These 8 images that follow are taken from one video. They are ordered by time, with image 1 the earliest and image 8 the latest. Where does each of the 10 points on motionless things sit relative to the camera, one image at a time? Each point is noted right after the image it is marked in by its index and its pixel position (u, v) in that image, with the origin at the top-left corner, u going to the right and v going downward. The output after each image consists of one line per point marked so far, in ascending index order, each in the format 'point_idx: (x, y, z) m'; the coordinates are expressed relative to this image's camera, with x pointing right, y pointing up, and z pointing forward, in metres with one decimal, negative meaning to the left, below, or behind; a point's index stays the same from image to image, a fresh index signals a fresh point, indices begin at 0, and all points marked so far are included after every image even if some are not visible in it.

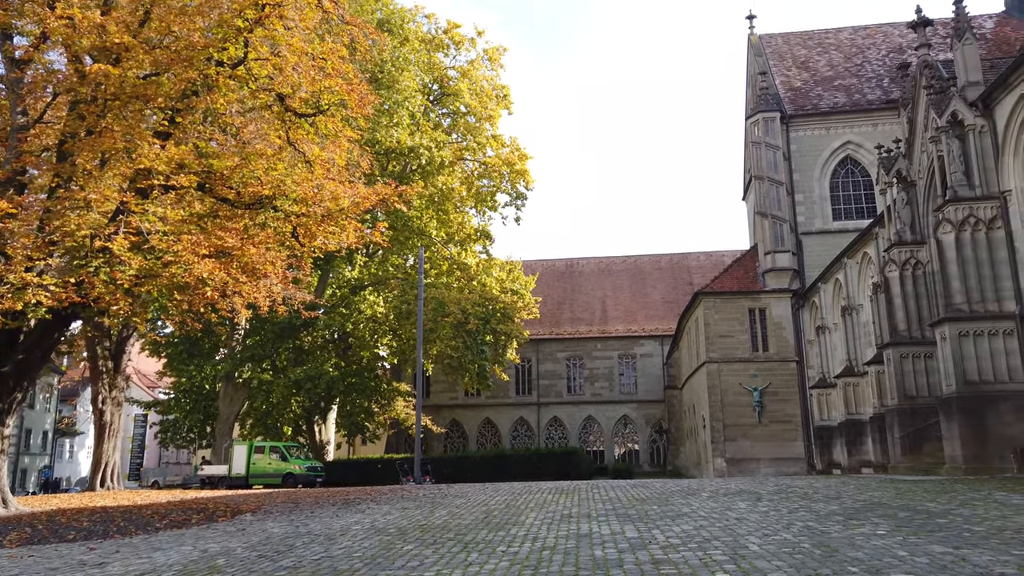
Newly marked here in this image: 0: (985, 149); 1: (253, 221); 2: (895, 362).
0: (+8.8, +2.6, +13.8) m
1: (-4.3, +1.1, +12.4) m
2: (+8.3, -1.6, +16.2) m
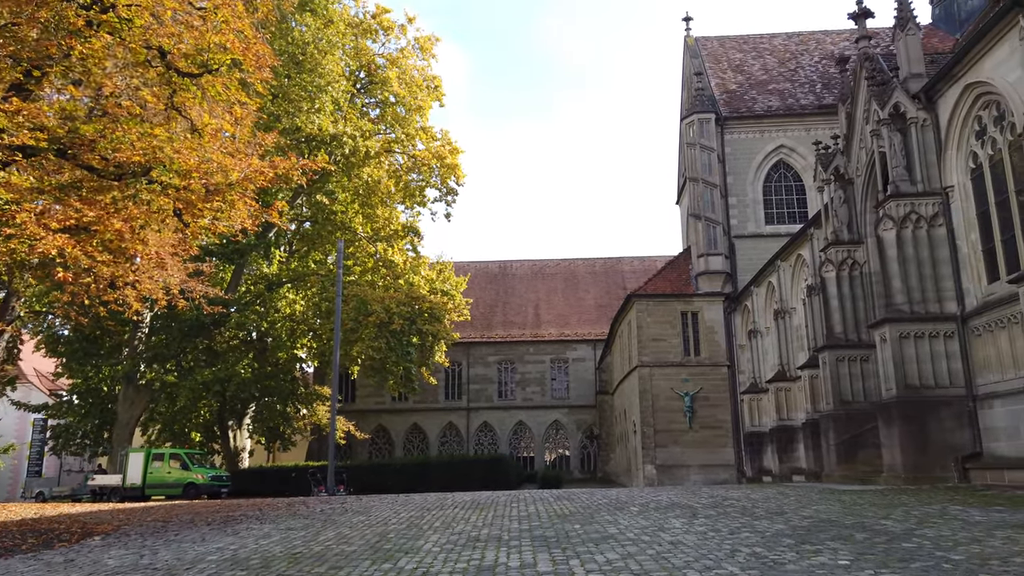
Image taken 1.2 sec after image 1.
0: (+7.4, +2.6, +13.3) m
1: (-5.6, +1.3, +10.7) m
2: (+6.7, -1.6, +15.6) m
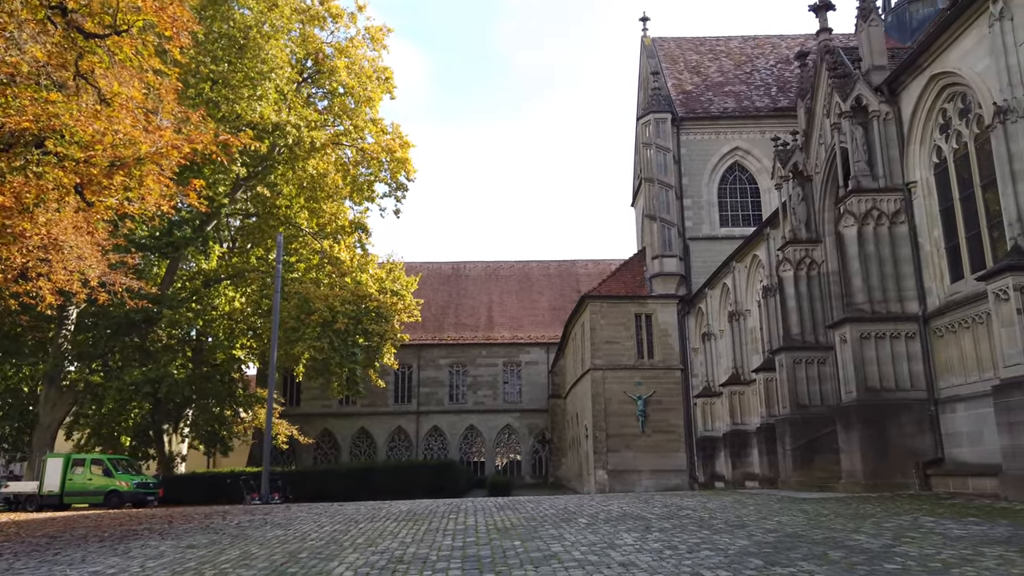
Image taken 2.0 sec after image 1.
0: (+6.5, +2.6, +12.8) m
1: (-6.3, +1.5, +9.4) m
2: (+5.6, -1.6, +15.1) m
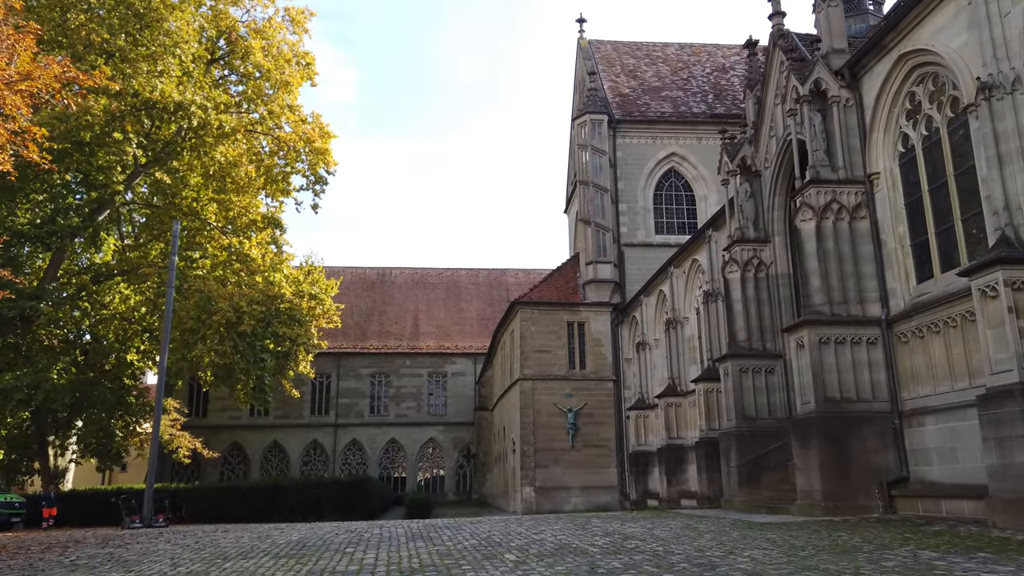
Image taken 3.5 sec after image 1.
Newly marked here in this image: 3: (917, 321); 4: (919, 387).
0: (+5.3, +2.6, +11.8) m
1: (-7.1, +1.9, +7.2) m
2: (+4.1, -1.6, +13.8) m
3: (+5.7, -0.5, +10.4) m
4: (+5.7, -1.4, +10.4) m
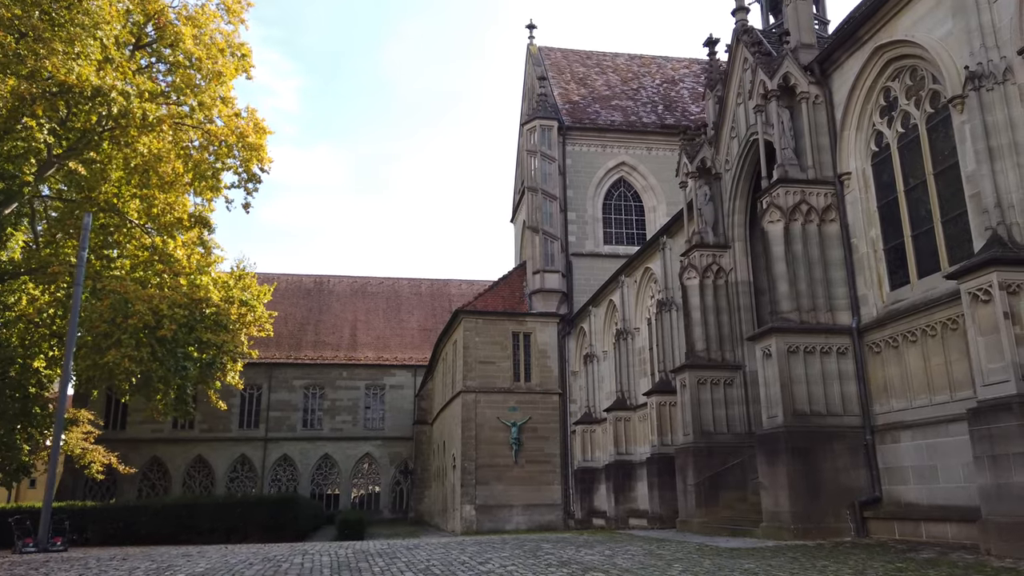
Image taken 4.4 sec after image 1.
0: (+4.6, +2.5, +11.2) m
1: (-7.4, +2.1, +5.6) m
2: (+3.1, -1.8, +13.0) m
3: (+5.0, -0.5, +9.8) m
4: (+5.0, -1.5, +9.7) m
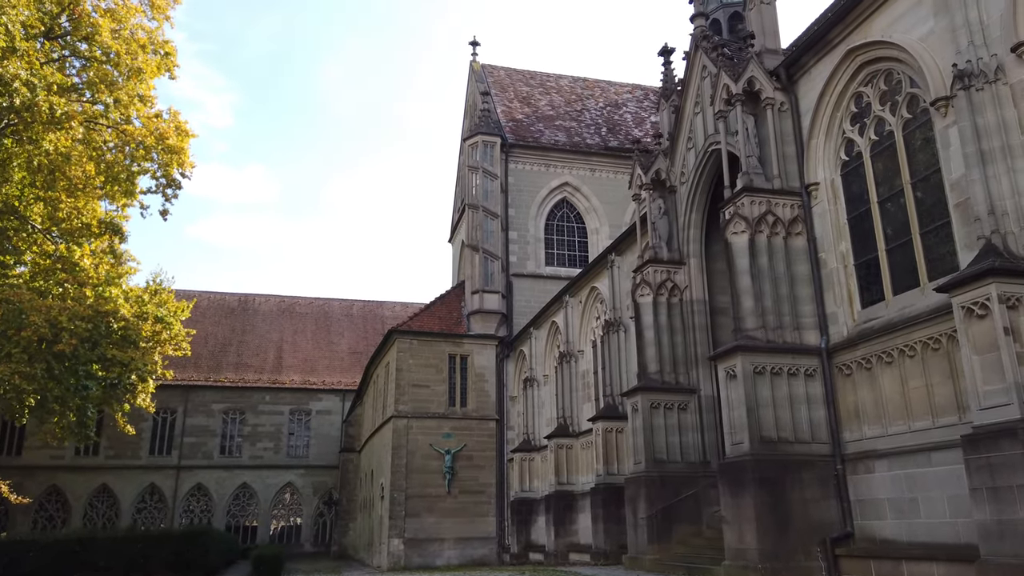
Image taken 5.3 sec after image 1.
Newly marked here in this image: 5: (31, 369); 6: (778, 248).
0: (+3.8, +2.2, +10.5) m
1: (-7.7, +2.4, +3.9) m
2: (+2.1, -2.0, +12.1) m
3: (+4.3, -0.8, +9.1) m
4: (+4.3, -1.7, +9.0) m
5: (-12.7, -2.2, +19.8) m
6: (+3.6, +0.6, +10.1) m
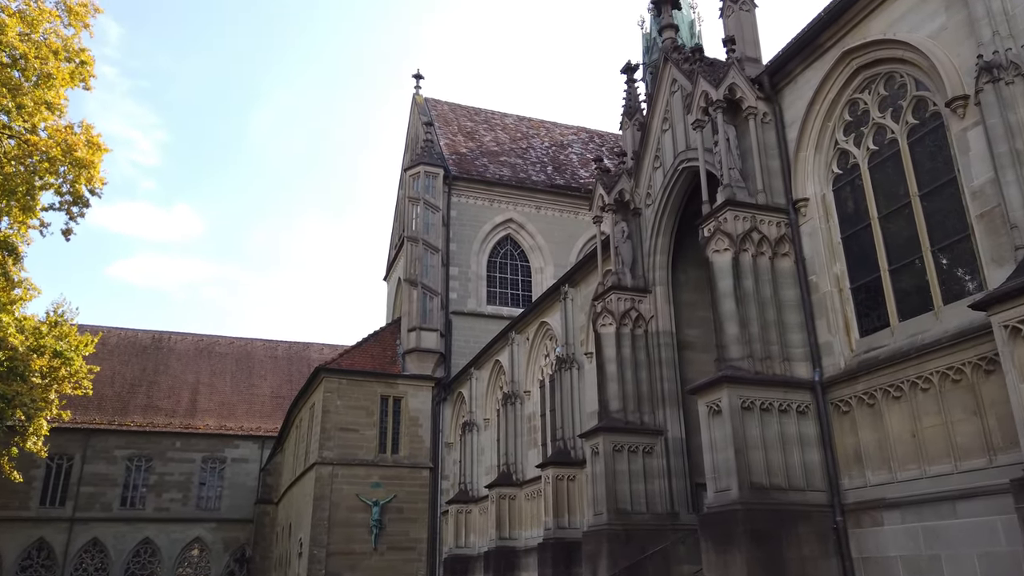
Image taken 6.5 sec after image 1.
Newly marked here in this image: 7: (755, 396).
0: (+3.3, +1.8, +9.6) m
1: (-7.5, +2.8, +2.0) m
2: (+1.4, -2.4, +10.7) m
3: (+3.8, -1.0, +8.0) m
4: (+3.8, -1.9, +7.8) m
5: (-14.2, -2.6, +17.0) m
6: (+3.0, +0.2, +9.0) m
7: (+2.7, -1.2, +8.4) m
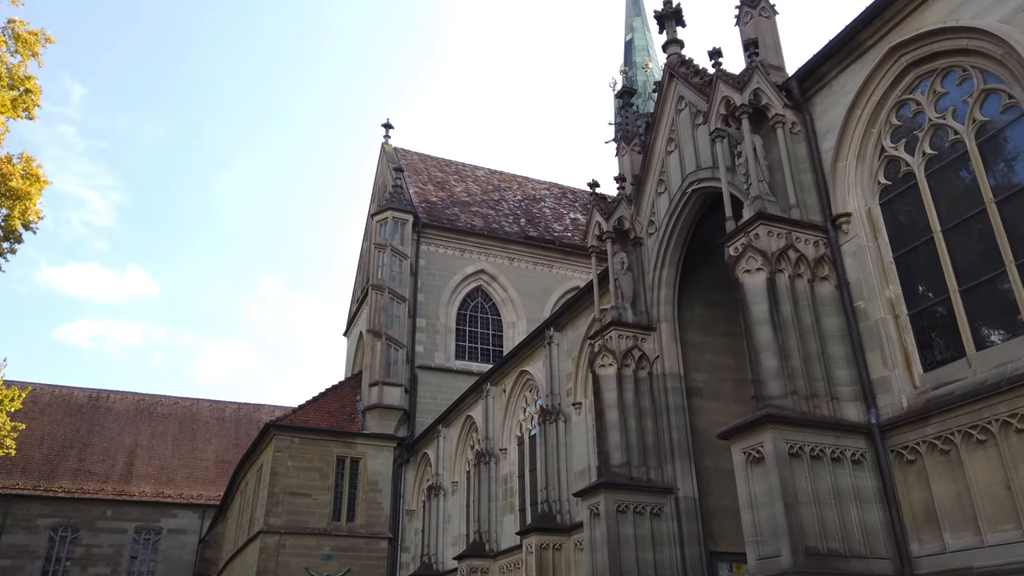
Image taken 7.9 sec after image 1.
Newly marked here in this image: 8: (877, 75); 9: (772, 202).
0: (+3.3, +1.5, +8.5) m
1: (-7.1, +3.4, +0.4) m
2: (+1.2, -2.8, +9.1) m
3: (+3.8, -1.2, +6.6) m
4: (+3.7, -2.1, +6.4) m
5: (-14.7, -3.2, +14.5) m
6: (+3.0, 0.0, +7.7) m
7: (+2.7, -1.4, +6.9) m
8: (+3.8, +2.2, +7.8) m
9: (+2.8, +0.9, +8.0) m
